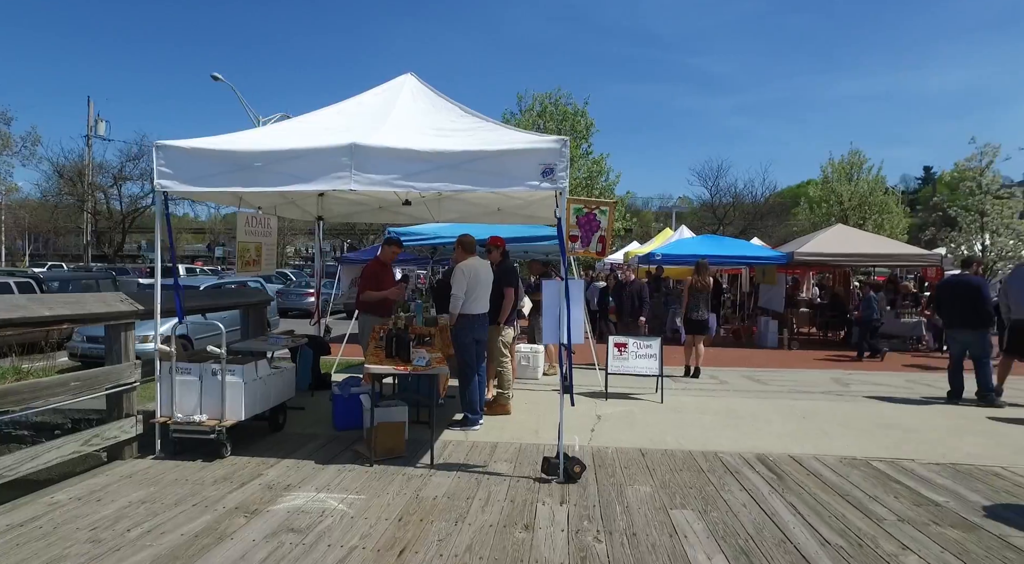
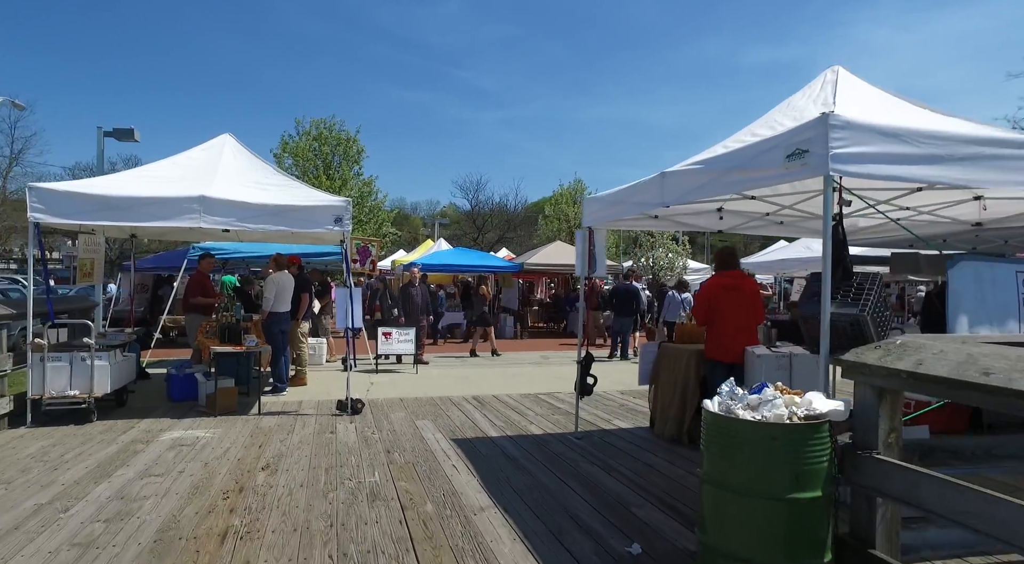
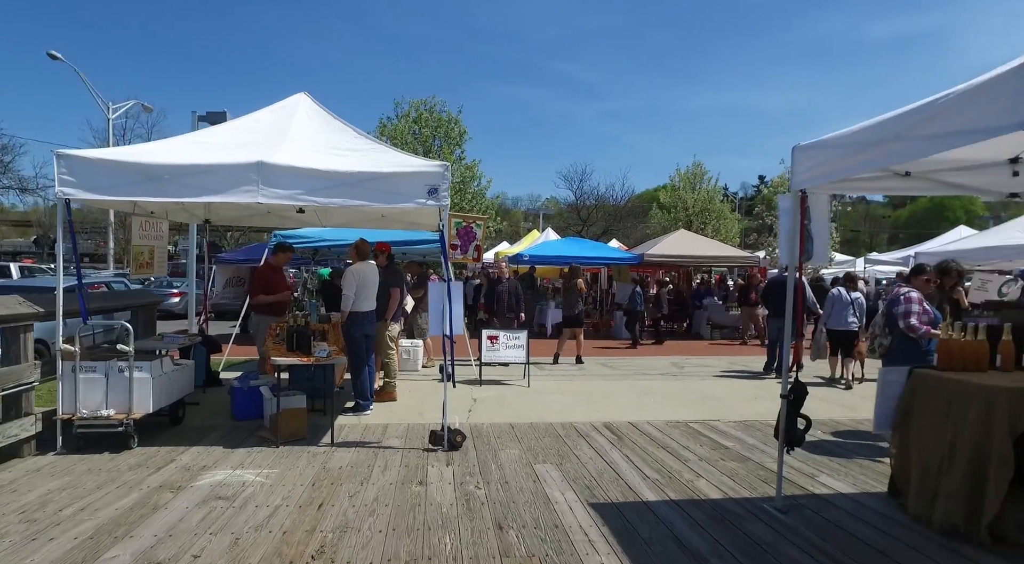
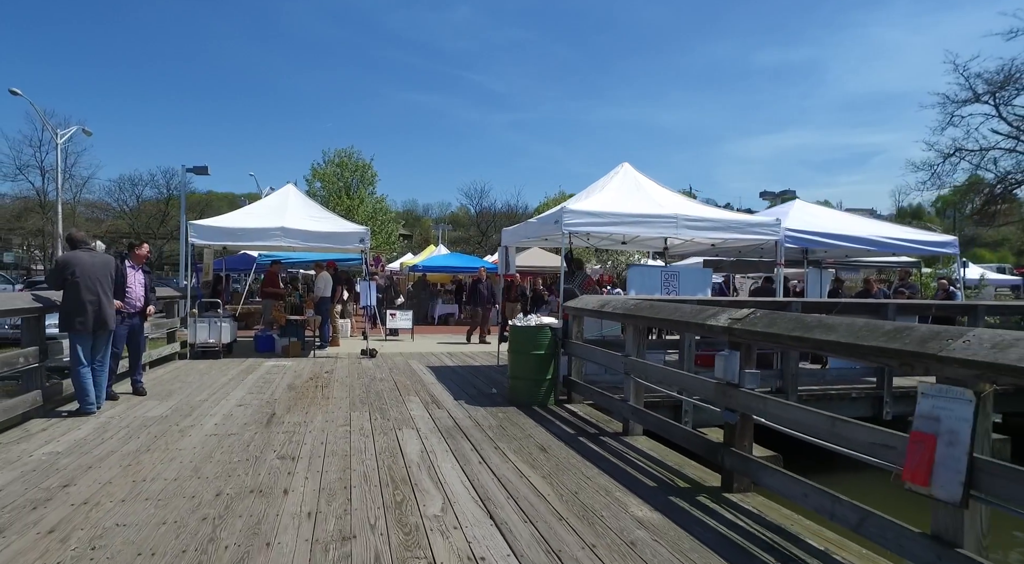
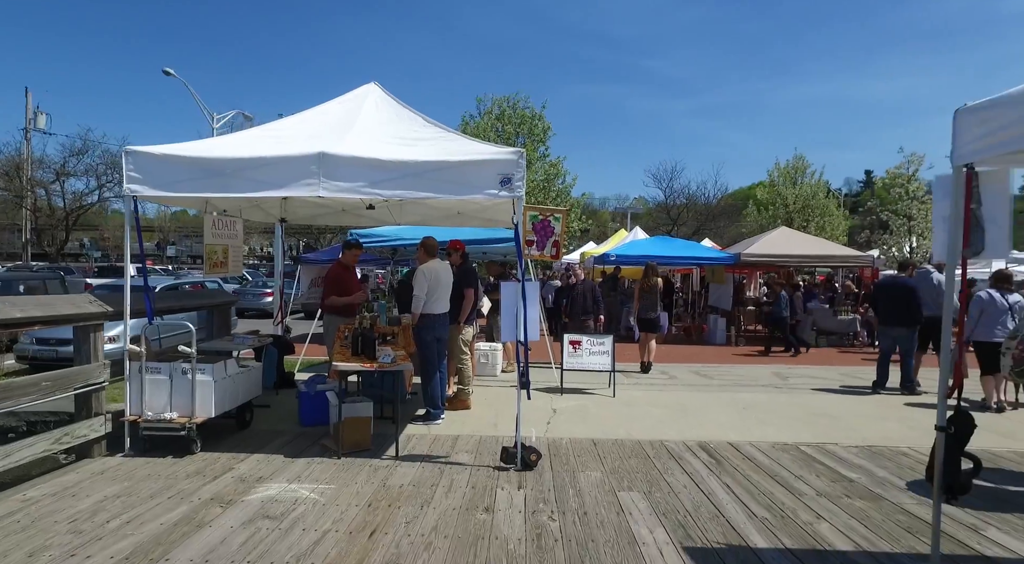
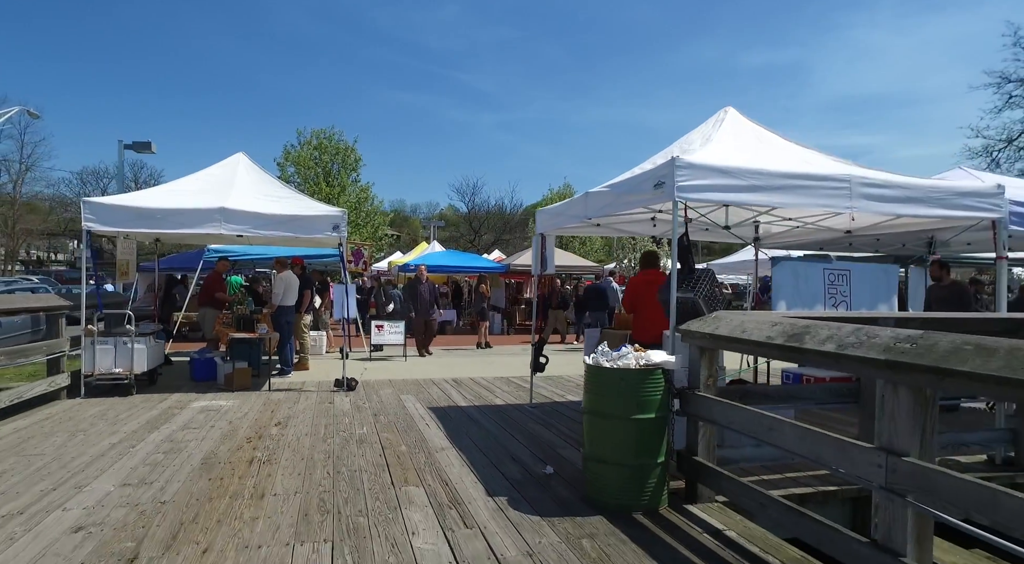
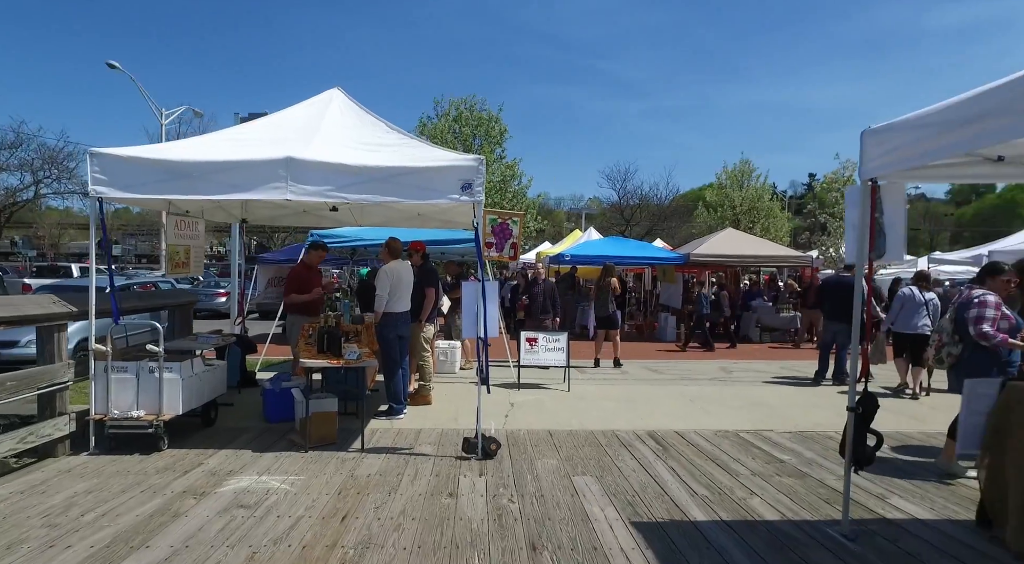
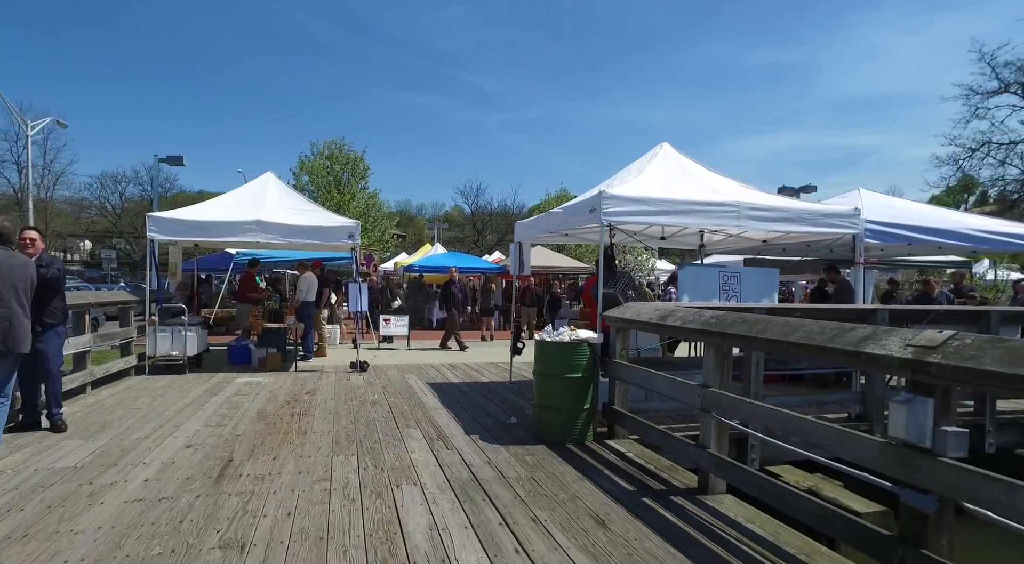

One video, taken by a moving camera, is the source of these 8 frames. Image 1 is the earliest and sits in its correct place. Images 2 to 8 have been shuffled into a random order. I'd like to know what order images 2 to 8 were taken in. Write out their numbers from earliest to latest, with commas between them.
5, 7, 3, 2, 6, 8, 4
